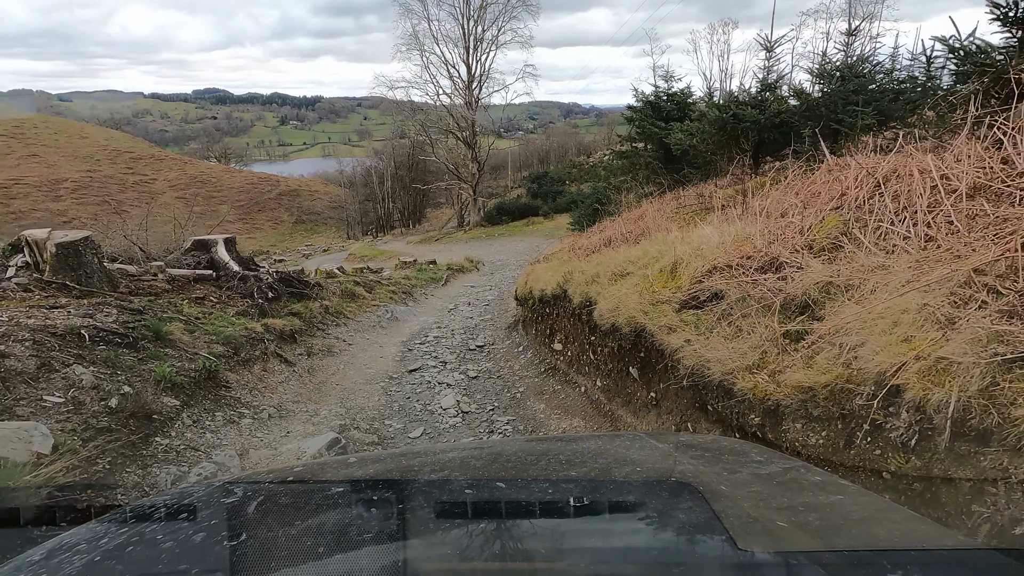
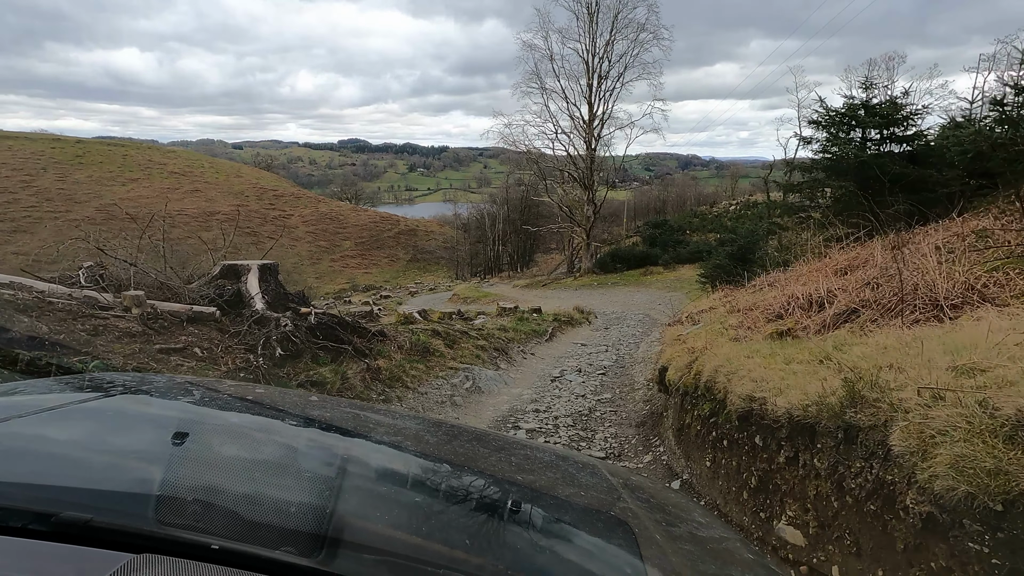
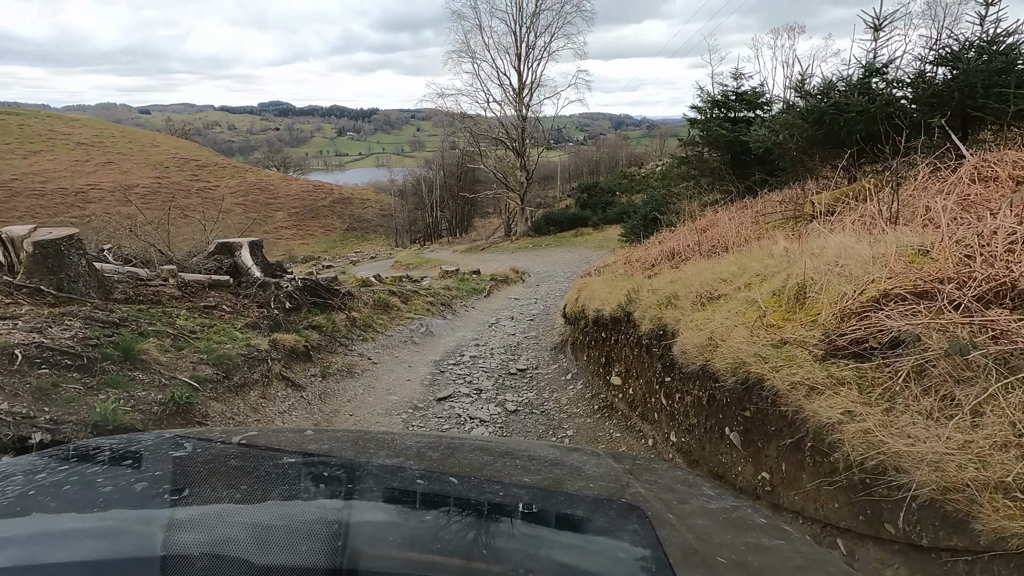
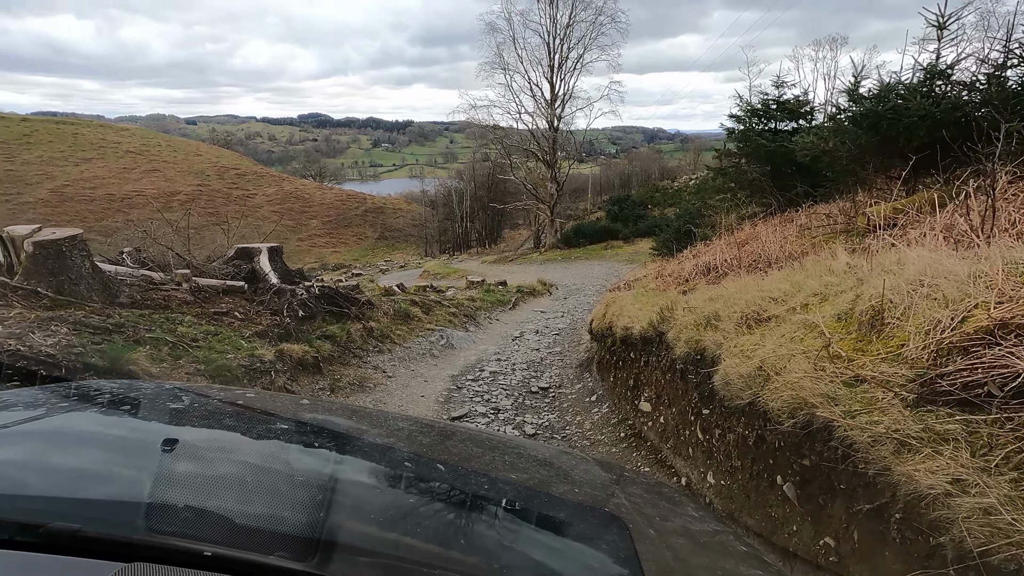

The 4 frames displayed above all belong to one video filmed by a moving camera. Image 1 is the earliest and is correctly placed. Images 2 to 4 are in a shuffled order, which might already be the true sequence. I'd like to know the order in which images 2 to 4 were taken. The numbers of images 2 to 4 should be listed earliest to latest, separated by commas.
3, 4, 2
